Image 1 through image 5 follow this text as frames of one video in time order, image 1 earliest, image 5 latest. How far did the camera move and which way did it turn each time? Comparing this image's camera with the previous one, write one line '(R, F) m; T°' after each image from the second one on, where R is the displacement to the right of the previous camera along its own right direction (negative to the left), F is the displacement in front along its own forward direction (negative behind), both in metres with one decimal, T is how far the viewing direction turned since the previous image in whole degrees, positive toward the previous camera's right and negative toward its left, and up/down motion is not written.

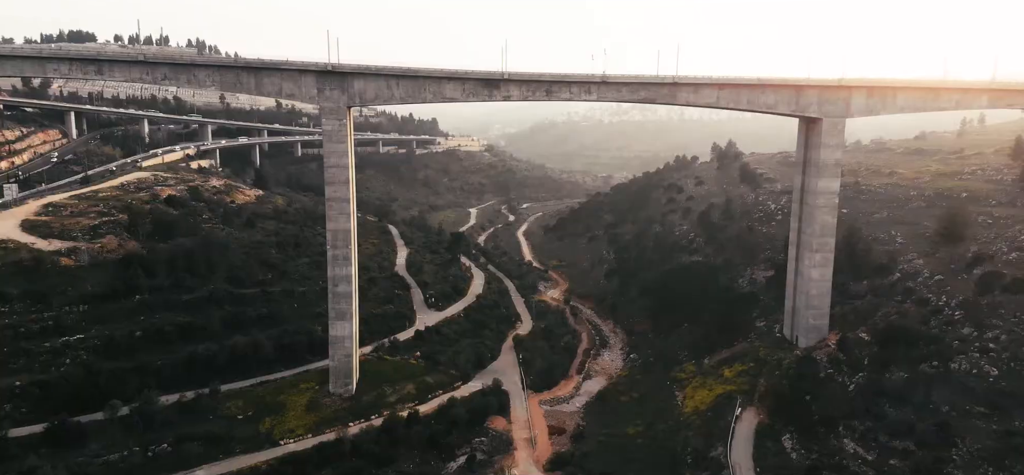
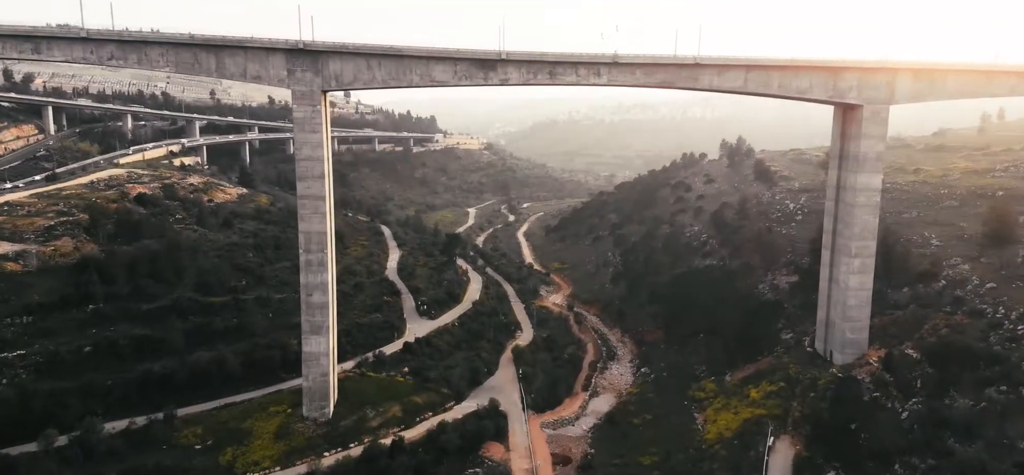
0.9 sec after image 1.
(+0.1, +3.3) m; 0°
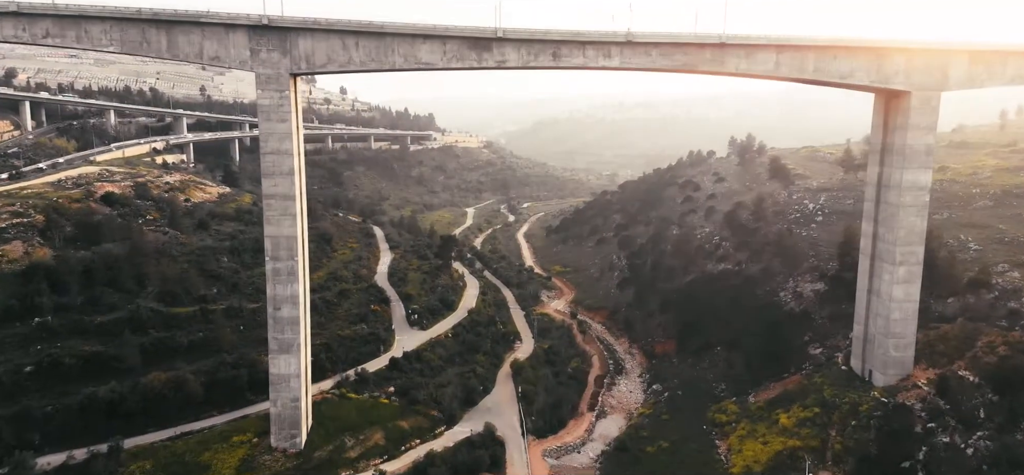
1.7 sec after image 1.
(+0.1, +3.0) m; 0°
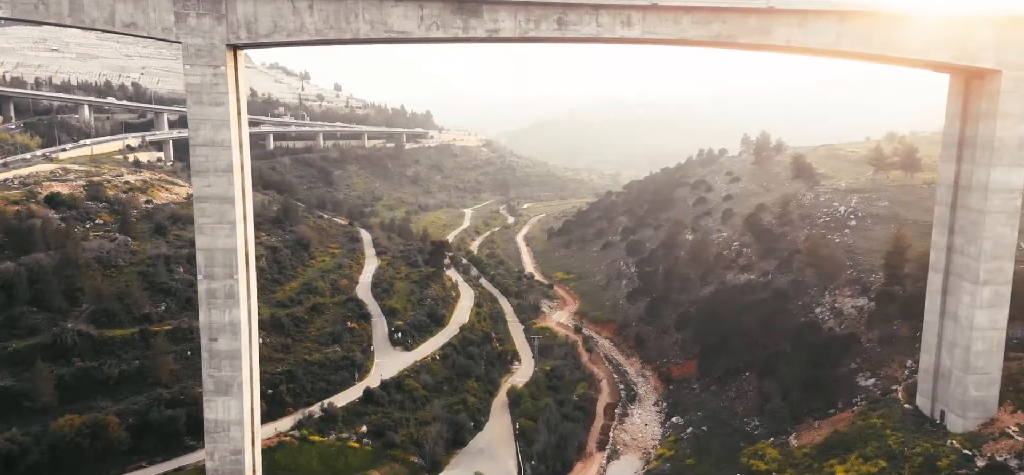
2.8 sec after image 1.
(+0.1, +4.1) m; 0°
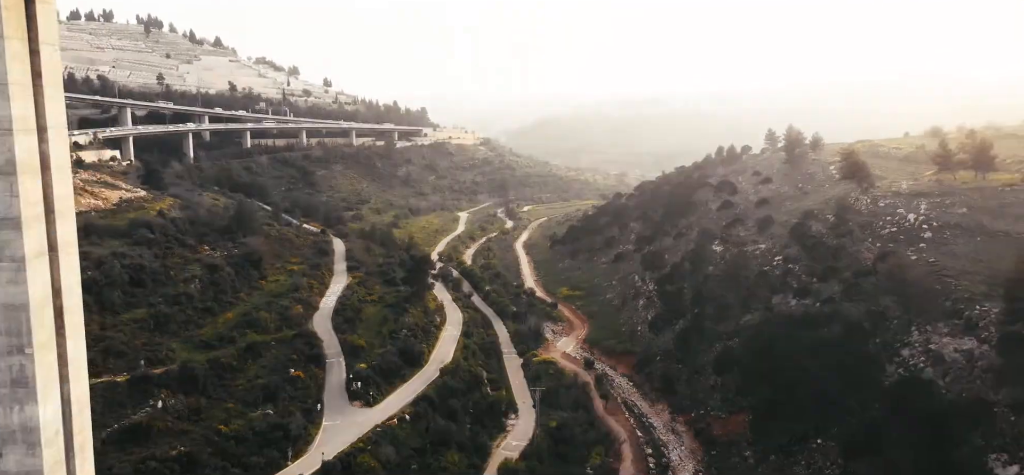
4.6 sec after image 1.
(+0.2, +6.7) m; 0°
